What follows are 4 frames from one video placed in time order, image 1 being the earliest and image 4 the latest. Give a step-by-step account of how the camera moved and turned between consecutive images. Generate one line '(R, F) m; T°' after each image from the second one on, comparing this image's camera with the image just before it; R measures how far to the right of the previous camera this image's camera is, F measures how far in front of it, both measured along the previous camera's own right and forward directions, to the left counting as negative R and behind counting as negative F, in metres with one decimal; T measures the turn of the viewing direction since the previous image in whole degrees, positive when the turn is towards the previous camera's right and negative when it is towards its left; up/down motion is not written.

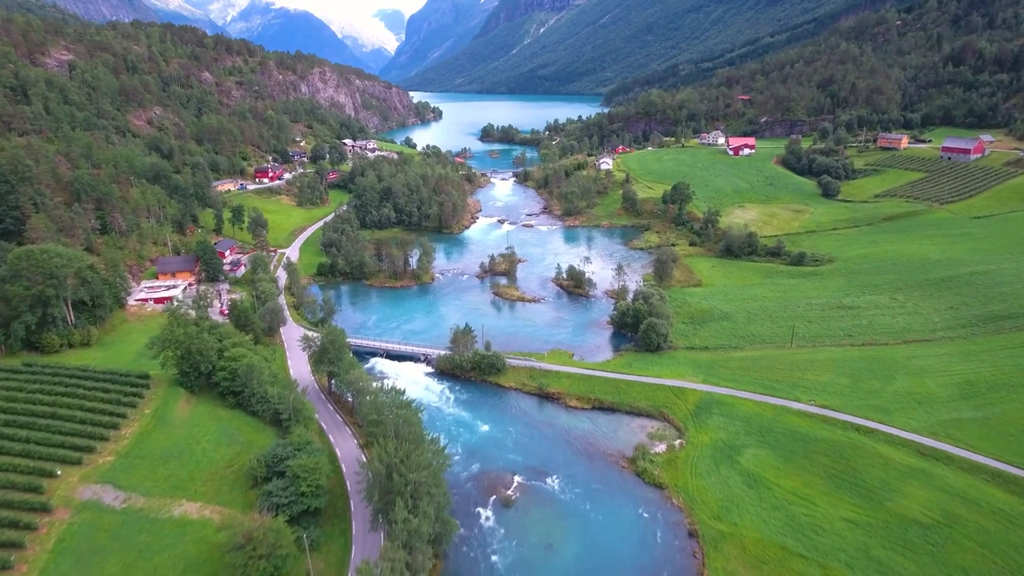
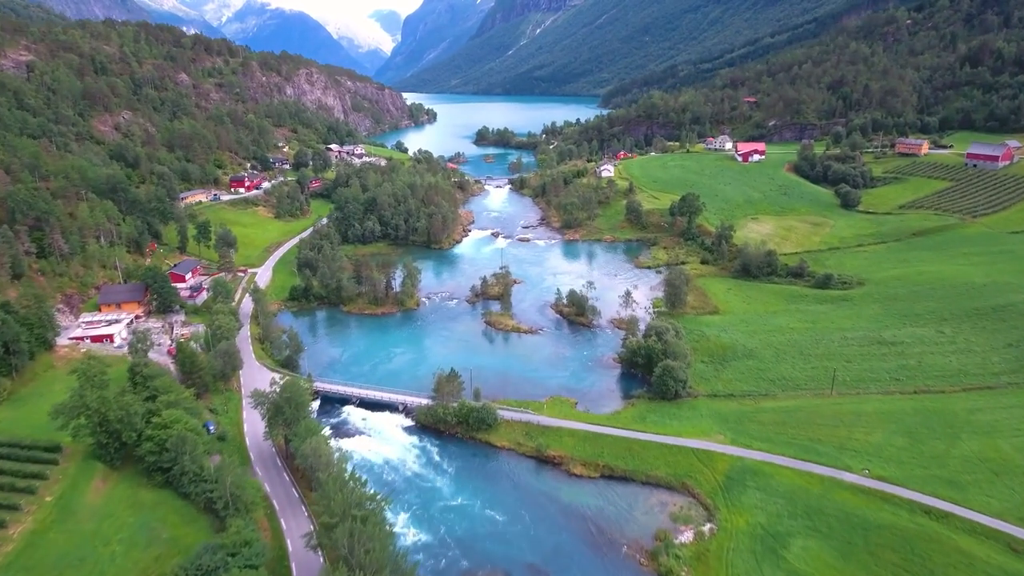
(+0.3, +7.3) m; 0°
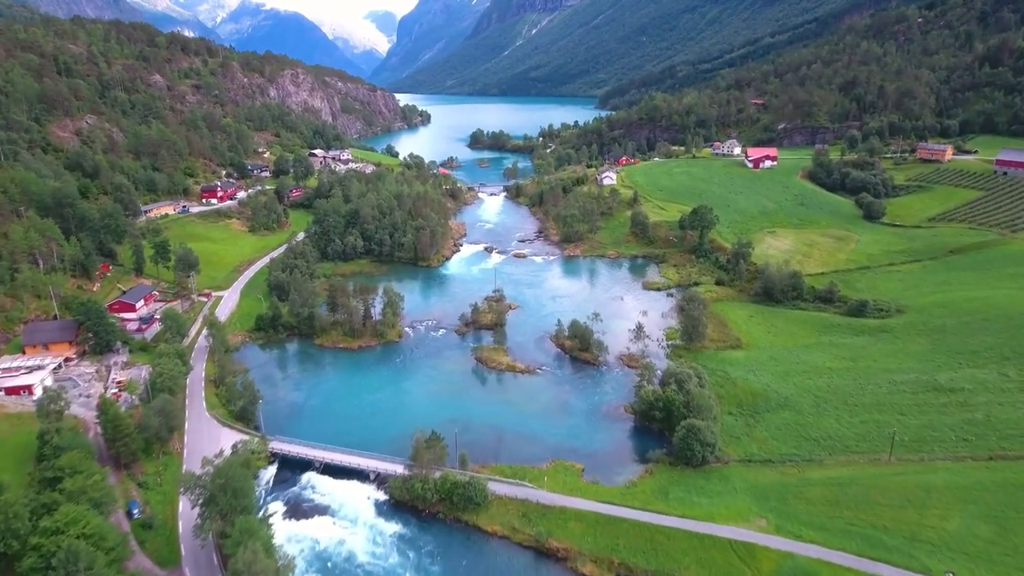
(+0.2, +7.4) m; 0°
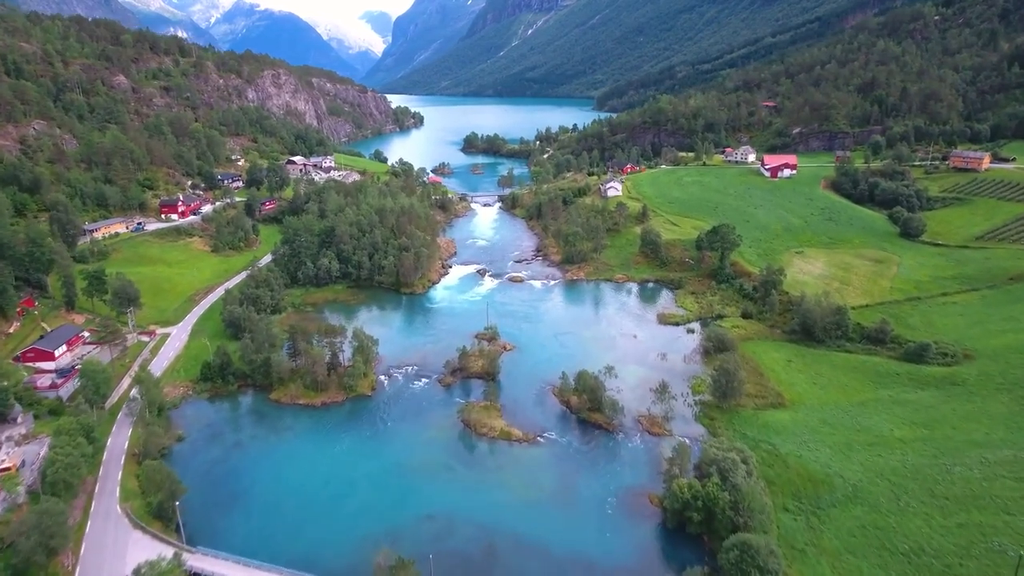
(+0.1, +9.2) m; 0°
